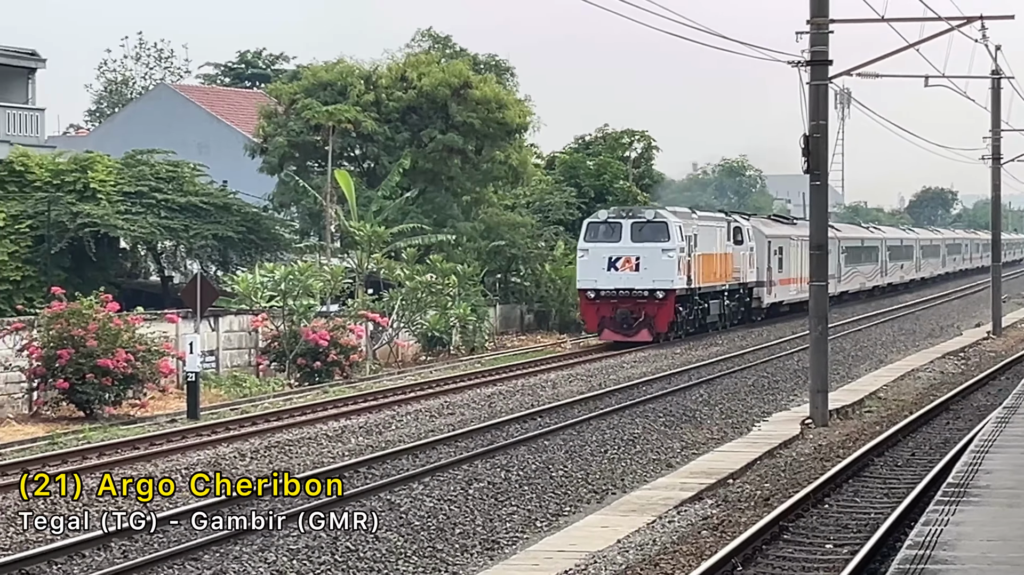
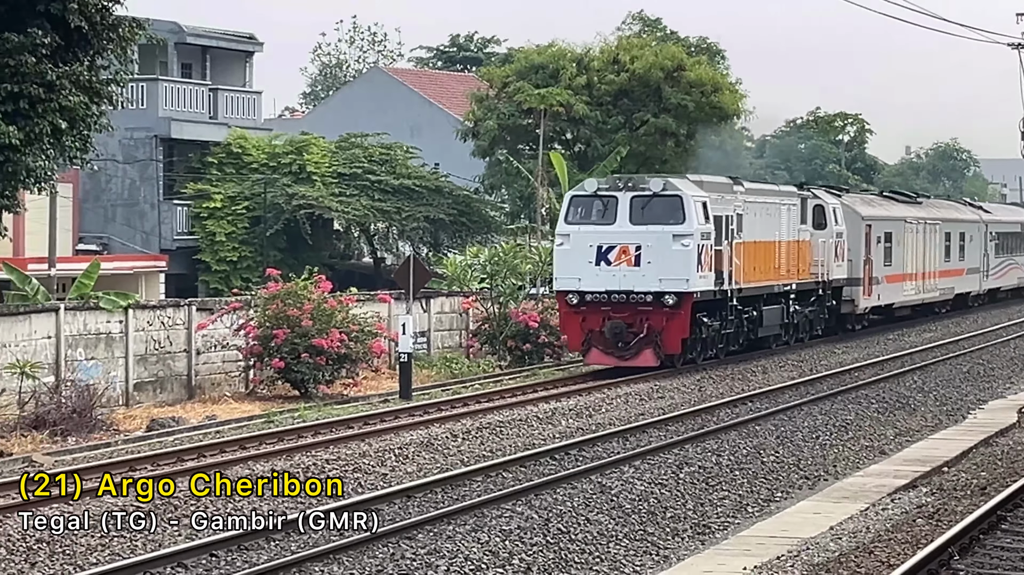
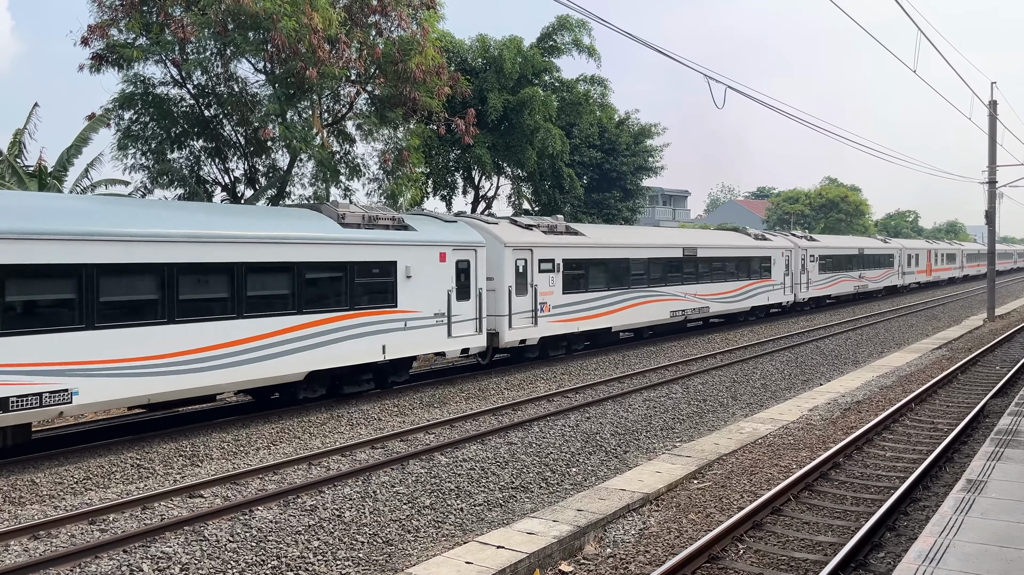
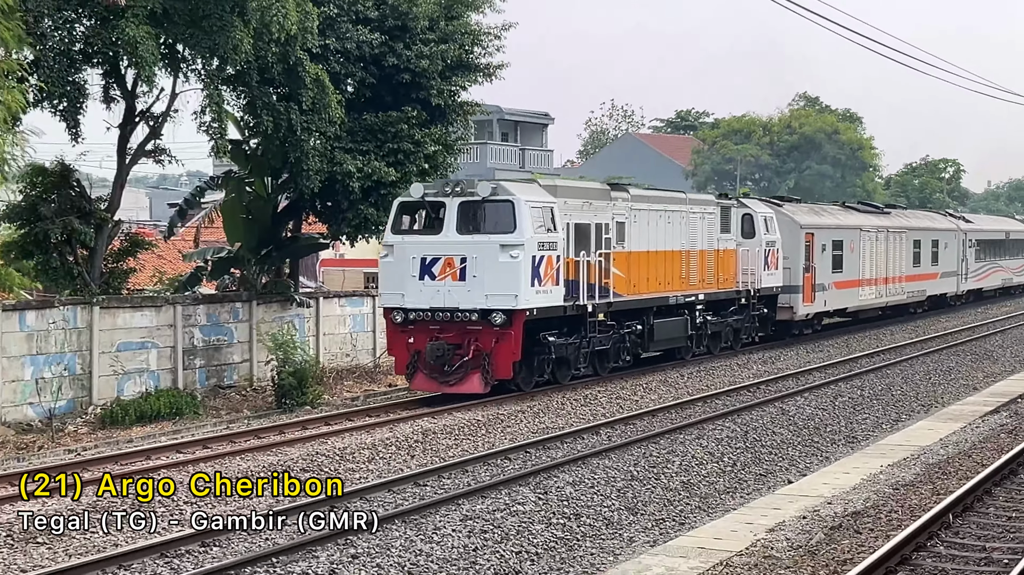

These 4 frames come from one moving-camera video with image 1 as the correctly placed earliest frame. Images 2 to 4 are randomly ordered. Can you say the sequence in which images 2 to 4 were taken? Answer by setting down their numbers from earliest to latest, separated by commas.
2, 4, 3
